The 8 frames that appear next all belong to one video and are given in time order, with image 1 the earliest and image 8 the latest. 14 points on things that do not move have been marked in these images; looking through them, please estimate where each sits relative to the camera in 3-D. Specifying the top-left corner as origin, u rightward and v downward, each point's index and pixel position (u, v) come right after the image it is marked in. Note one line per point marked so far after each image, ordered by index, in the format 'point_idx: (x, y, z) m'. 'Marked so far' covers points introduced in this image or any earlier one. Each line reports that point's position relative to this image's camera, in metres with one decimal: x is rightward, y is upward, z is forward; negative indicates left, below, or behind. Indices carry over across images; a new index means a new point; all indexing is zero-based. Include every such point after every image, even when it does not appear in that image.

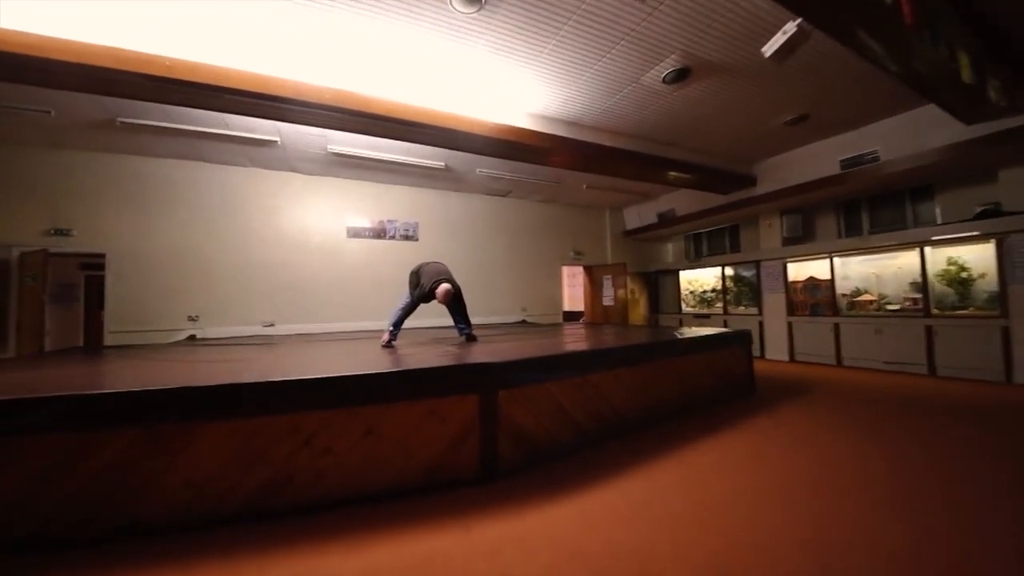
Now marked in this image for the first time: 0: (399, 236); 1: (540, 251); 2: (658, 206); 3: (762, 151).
0: (-2.0, +0.9, +6.8) m
1: (+0.6, +0.7, +8.0) m
2: (+3.1, +1.7, +8.0) m
3: (+3.9, +2.1, +6.0) m
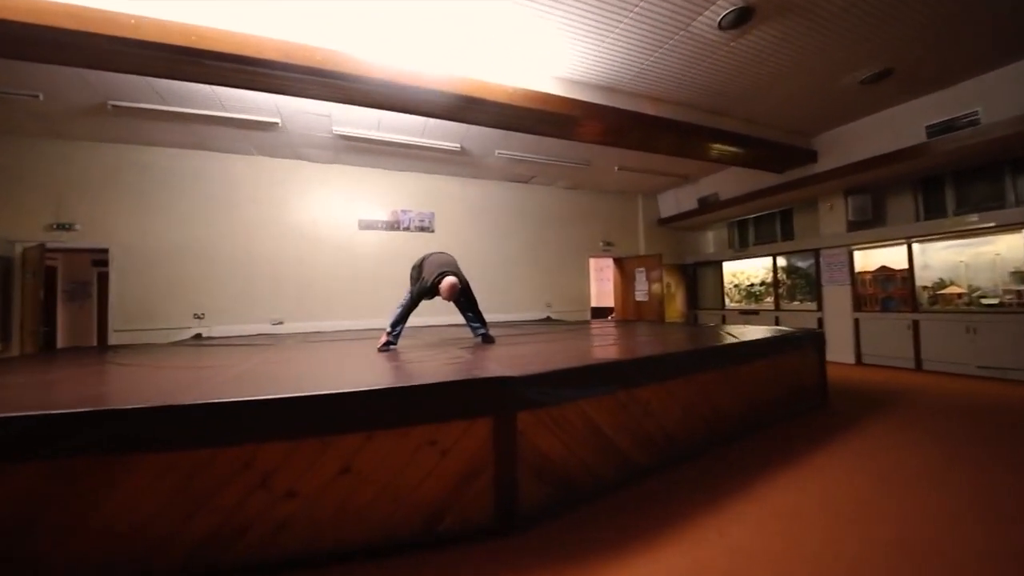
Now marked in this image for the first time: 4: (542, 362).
0: (-1.6, +1.0, +6.4) m
1: (+1.0, +0.9, +7.3) m
2: (+3.5, +1.8, +7.3) m
3: (+4.2, +2.3, +5.2) m
4: (+0.2, -0.4, +2.1) m
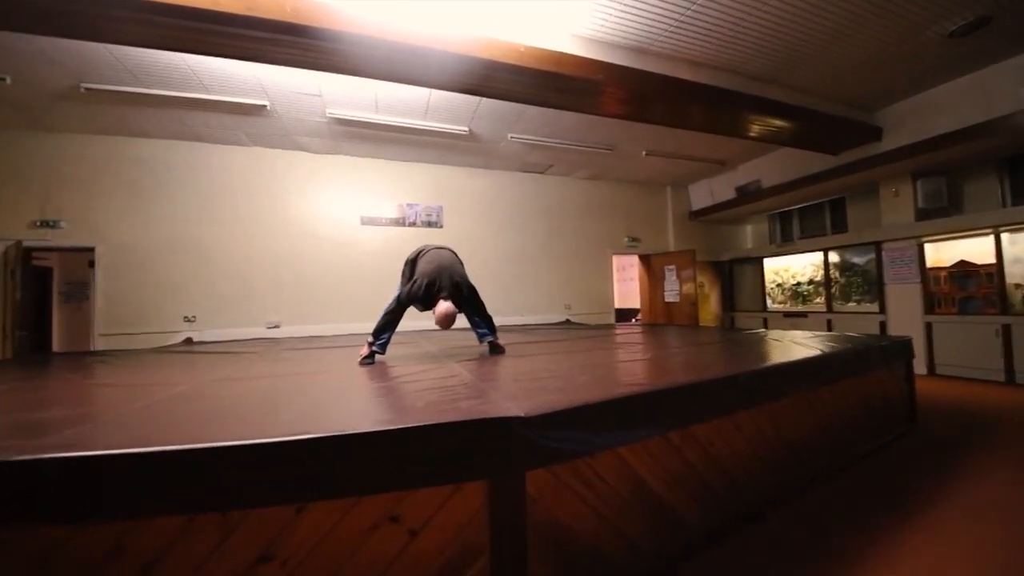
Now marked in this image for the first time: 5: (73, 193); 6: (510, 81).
0: (-1.4, +1.0, +5.9) m
1: (+1.3, +0.9, +6.7) m
2: (+3.8, +1.8, +6.5) m
3: (+4.4, +2.3, +4.4) m
4: (+0.2, -0.4, +1.5) m
5: (-5.2, +1.1, +4.6) m
6: (0.0, +1.7, +3.2) m
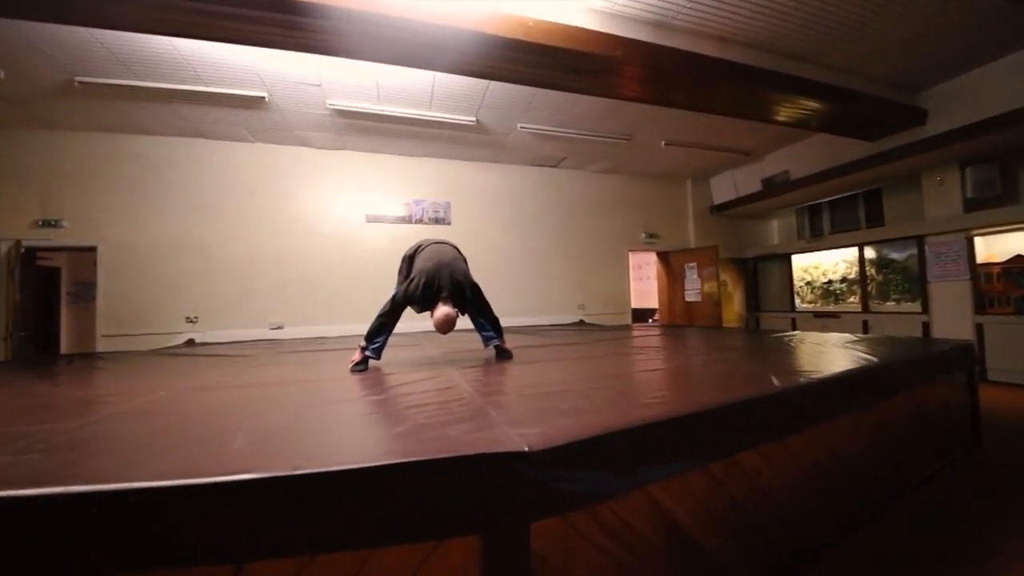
0: (-1.3, +1.0, +5.7) m
1: (+1.5, +0.9, +6.4) m
2: (+4.0, +1.9, +6.1) m
3: (+4.5, +2.3, +4.0) m
4: (+0.2, -0.4, +1.2) m
5: (-5.1, +1.1, +4.5) m
6: (+0.1, +1.7, +2.9) m
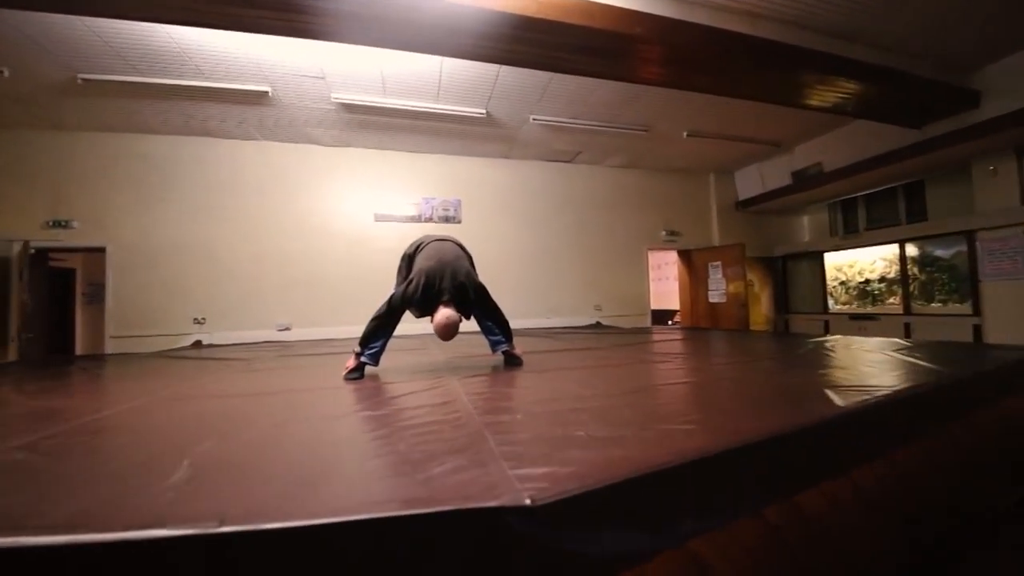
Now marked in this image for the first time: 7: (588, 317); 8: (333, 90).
0: (-1.1, +1.0, +5.5) m
1: (+1.7, +0.9, +6.1) m
2: (+4.2, +1.9, +5.7) m
3: (+4.6, +2.3, +3.6) m
4: (+0.2, -0.4, +1.0) m
5: (-5.0, +1.1, +4.5) m
6: (+0.1, +1.7, +2.7) m
7: (+1.2, -0.4, +5.9) m
8: (-1.8, +2.0, +3.9) m
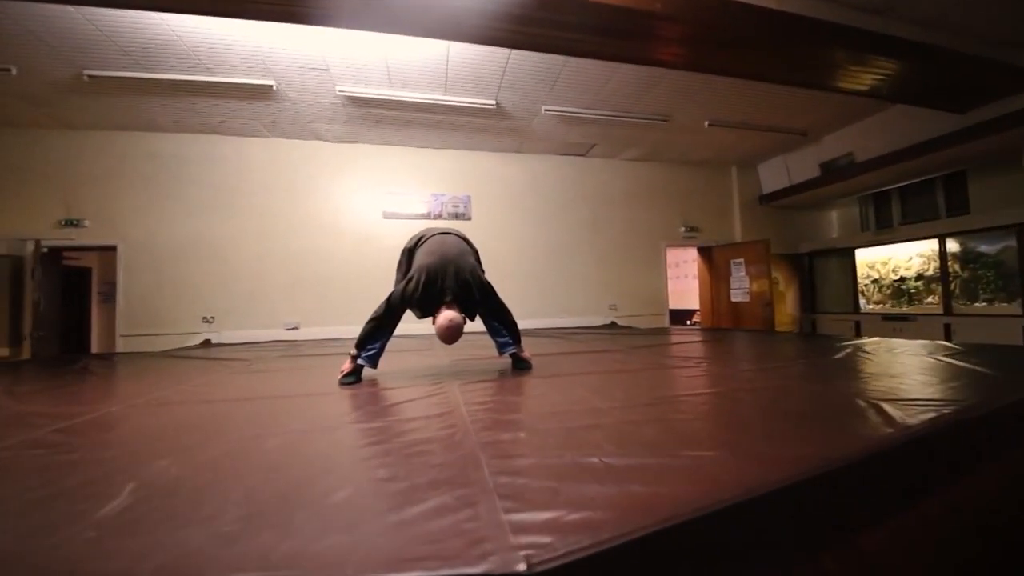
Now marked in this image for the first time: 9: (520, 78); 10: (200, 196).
0: (-0.9, +1.0, +5.4) m
1: (+1.9, +0.9, +5.9) m
2: (+4.3, +1.9, +5.4) m
3: (+4.7, +2.3, +3.3) m
4: (+0.2, -0.4, +0.8) m
5: (-4.9, +1.1, +4.5) m
6: (+0.2, +1.7, +2.5) m
7: (+1.3, -0.4, +5.7) m
8: (-1.7, +2.0, +3.8) m
9: (+0.1, +2.0, +3.7) m
10: (-3.8, +1.1, +4.7) m
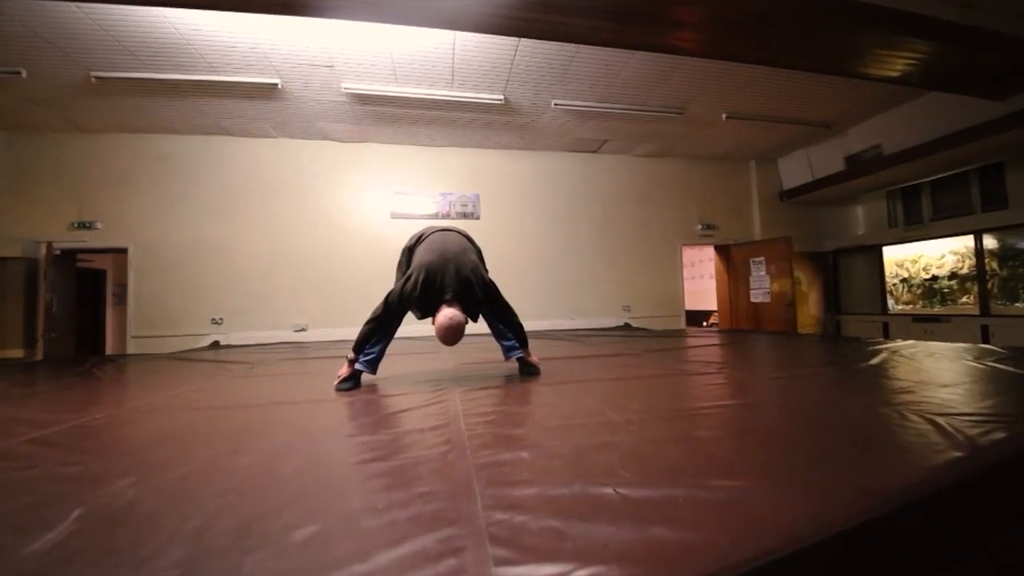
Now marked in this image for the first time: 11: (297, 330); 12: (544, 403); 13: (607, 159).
0: (-0.8, +1.0, +5.3) m
1: (+2.0, +0.9, +5.7) m
2: (+4.4, +1.9, +5.2) m
3: (+4.8, +2.3, +3.0) m
4: (+0.2, -0.4, +0.7) m
5: (-4.8, +1.1, +4.5) m
6: (+0.2, +1.7, +2.4) m
7: (+1.5, -0.4, +5.5) m
8: (-1.6, +2.0, +3.7) m
9: (+0.2, +2.0, +3.6) m
10: (-3.7, +1.1, +4.7) m
11: (-2.7, -0.5, +4.8) m
12: (+0.1, -0.4, +1.4) m
13: (+1.4, +1.9, +5.6) m
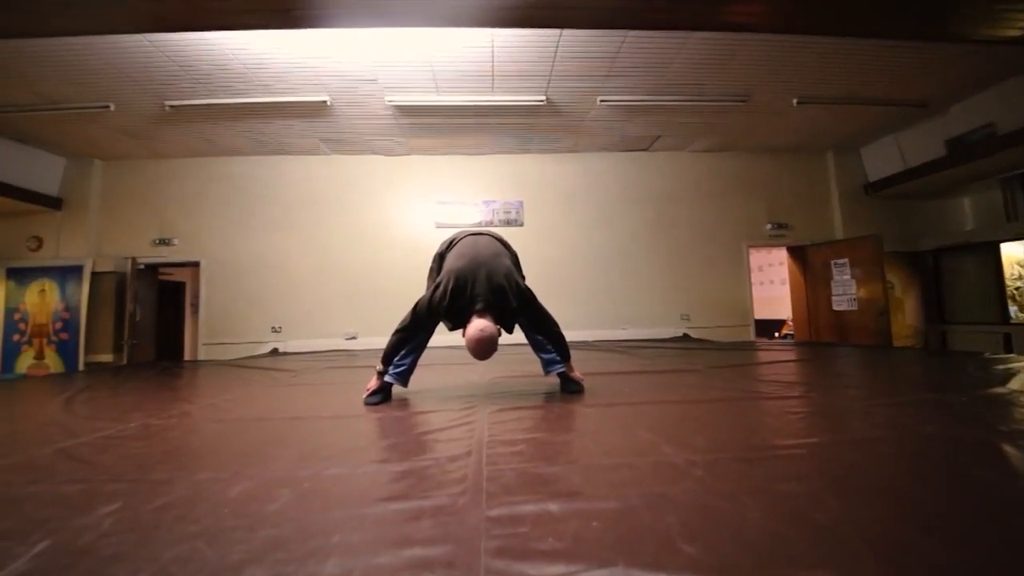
0: (-0.2, +0.9, +5.2) m
1: (+2.6, +0.8, +5.3) m
2: (+5.0, +1.8, +4.5) m
3: (+5.0, +2.3, +2.3) m
4: (+0.2, -0.4, +0.5) m
5: (-4.2, +1.0, +5.0) m
6: (+0.4, +1.7, +2.2) m
7: (+2.1, -0.5, +5.1) m
8: (-1.2, +1.9, +3.8) m
9: (+0.5, +1.9, +3.4) m
10: (-3.2, +1.0, +5.0) m
11: (-2.1, -0.7, +5.0) m
12: (+0.2, -0.4, +1.2) m
13: (+2.0, +1.8, +5.3) m
